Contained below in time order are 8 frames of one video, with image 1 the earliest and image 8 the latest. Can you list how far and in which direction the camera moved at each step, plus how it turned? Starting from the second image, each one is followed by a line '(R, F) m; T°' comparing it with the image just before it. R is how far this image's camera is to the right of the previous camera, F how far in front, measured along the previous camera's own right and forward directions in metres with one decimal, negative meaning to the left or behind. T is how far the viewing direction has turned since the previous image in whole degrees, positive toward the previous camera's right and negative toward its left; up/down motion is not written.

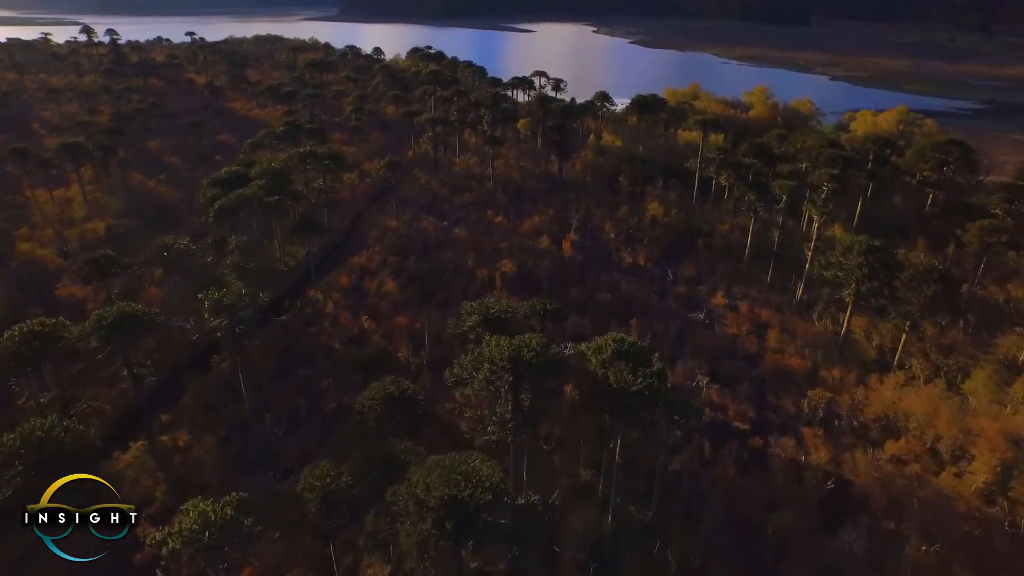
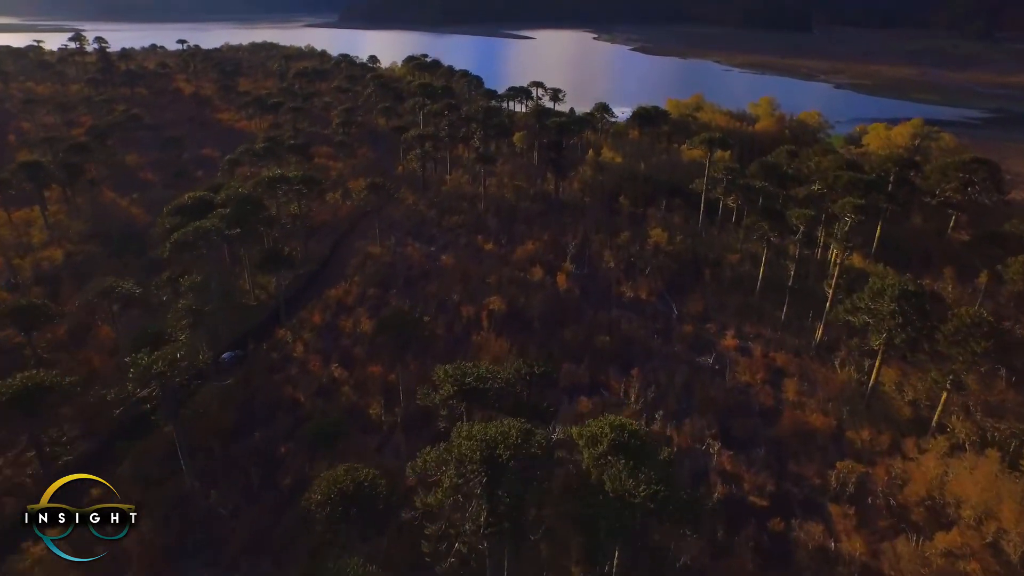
(+0.3, +1.6) m; 0°
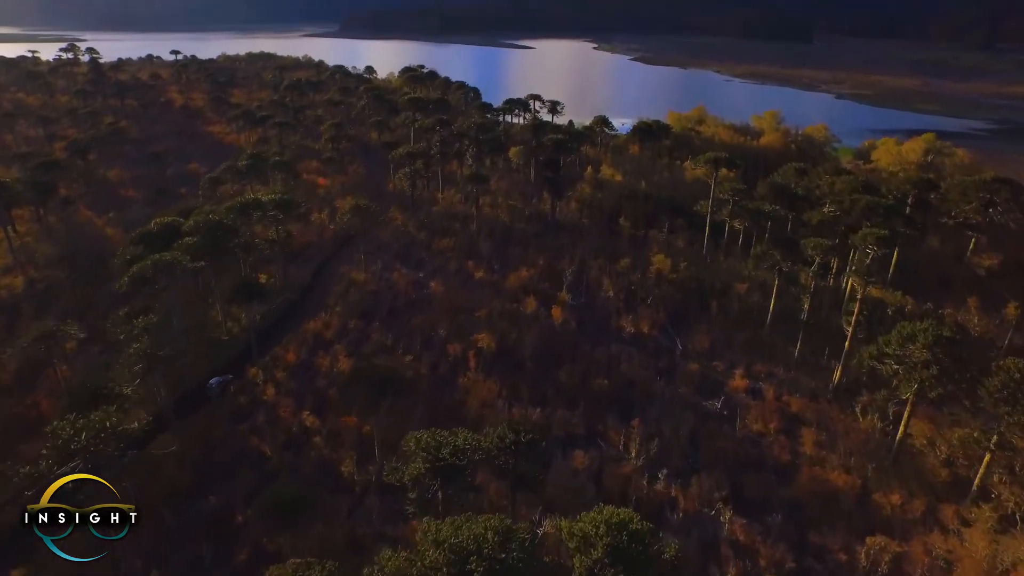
(+0.2, +1.2) m; 0°
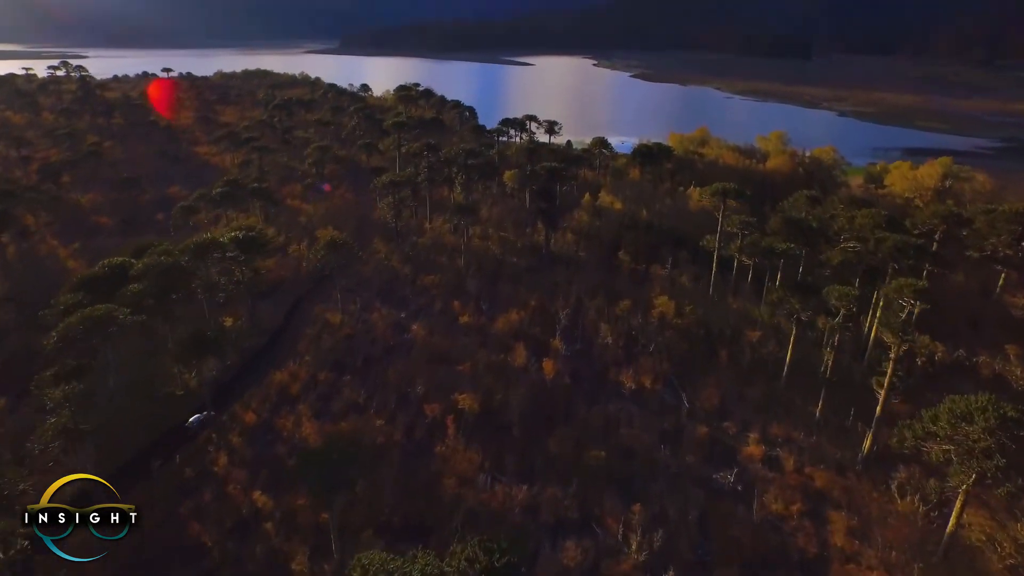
(+0.3, +1.6) m; 0°
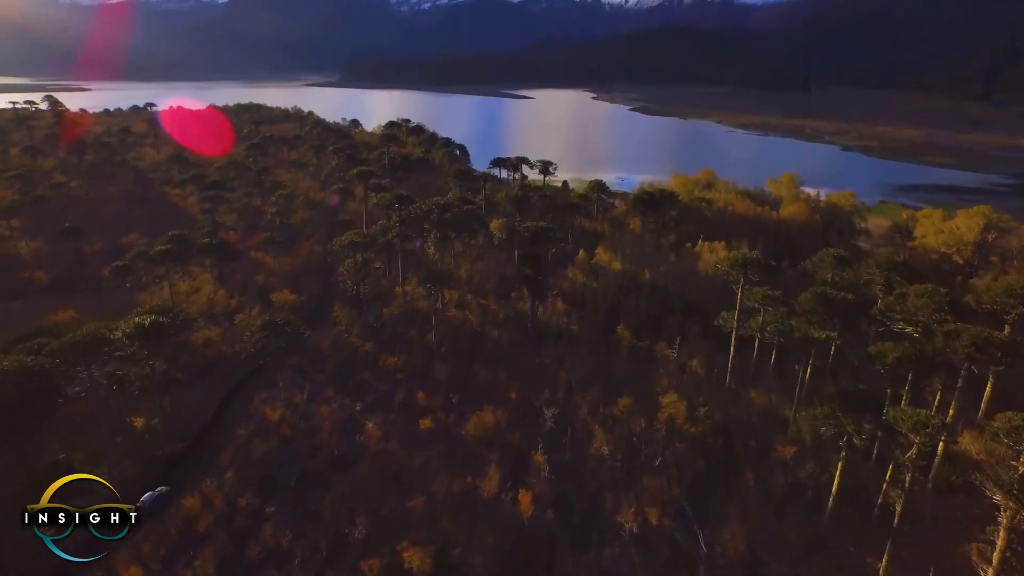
(+0.5, +2.9) m; 0°
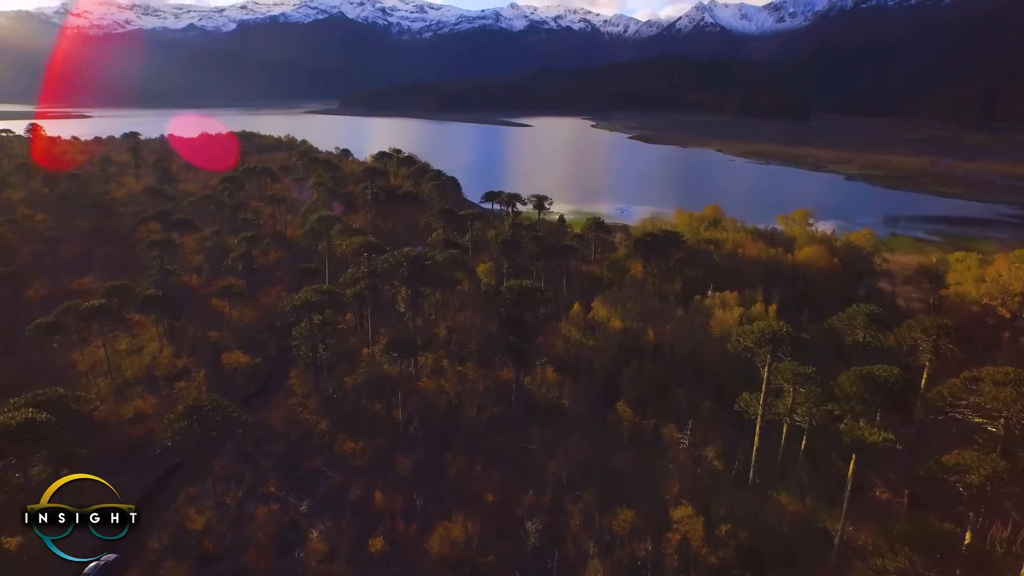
(+0.4, +2.5) m; 0°
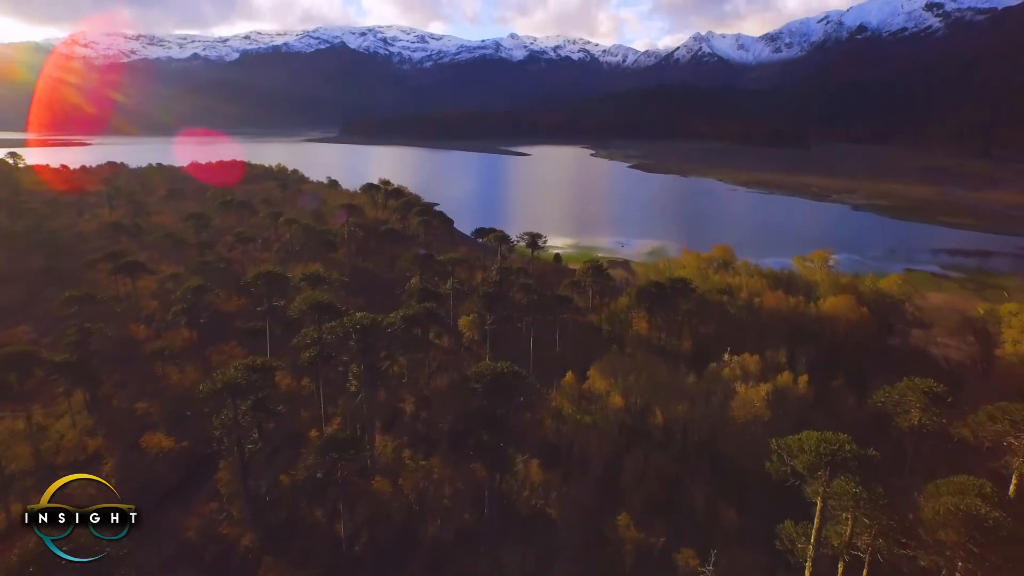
(+0.5, +2.9) m; 0°
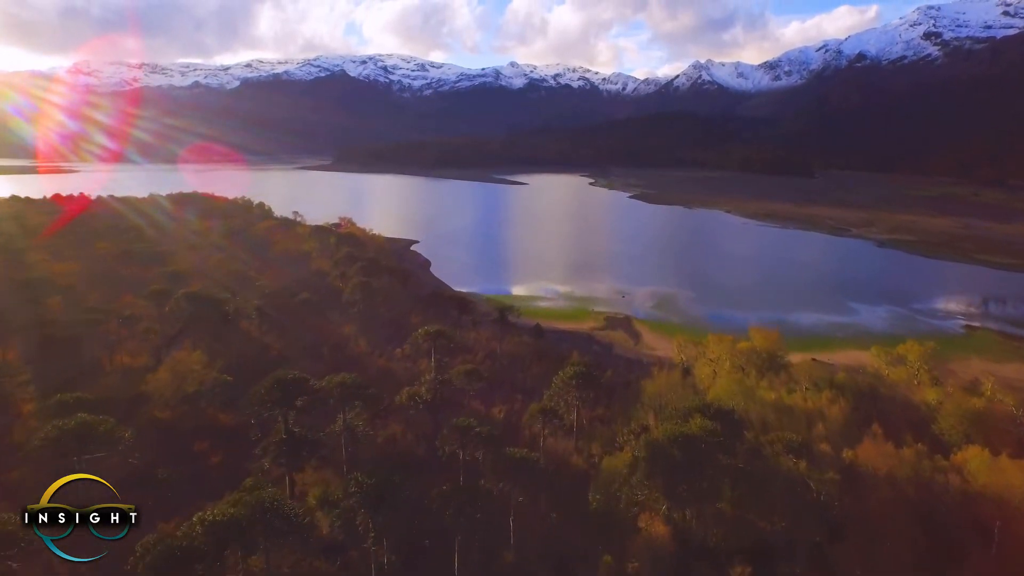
(+1.5, +8.6) m; 0°
